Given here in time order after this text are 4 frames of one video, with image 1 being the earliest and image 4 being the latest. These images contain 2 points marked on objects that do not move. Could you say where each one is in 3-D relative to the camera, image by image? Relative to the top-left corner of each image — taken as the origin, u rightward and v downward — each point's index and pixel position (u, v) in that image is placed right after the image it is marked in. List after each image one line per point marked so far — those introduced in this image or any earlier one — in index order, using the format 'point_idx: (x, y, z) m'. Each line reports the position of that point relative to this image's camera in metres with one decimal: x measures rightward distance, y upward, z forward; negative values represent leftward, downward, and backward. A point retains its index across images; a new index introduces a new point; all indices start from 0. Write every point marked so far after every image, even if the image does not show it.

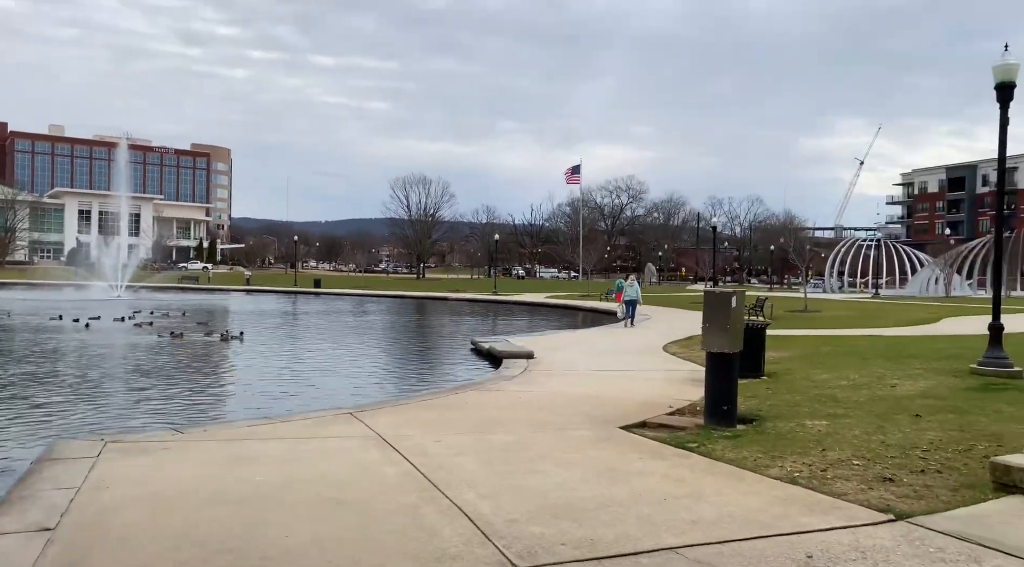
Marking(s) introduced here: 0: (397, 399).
0: (-1.4, -1.4, +10.4) m
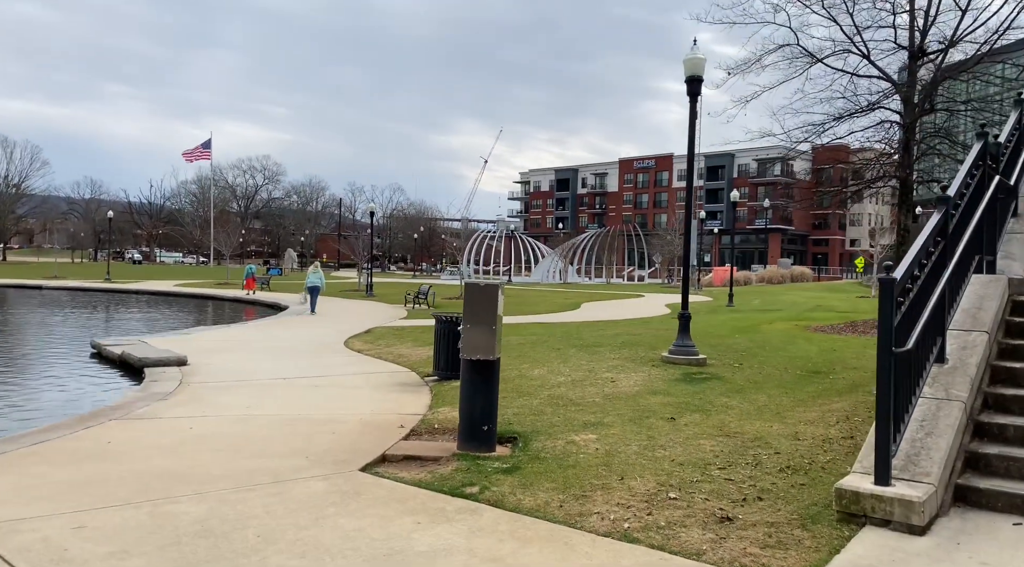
0: (-4.3, -1.3, +7.1) m
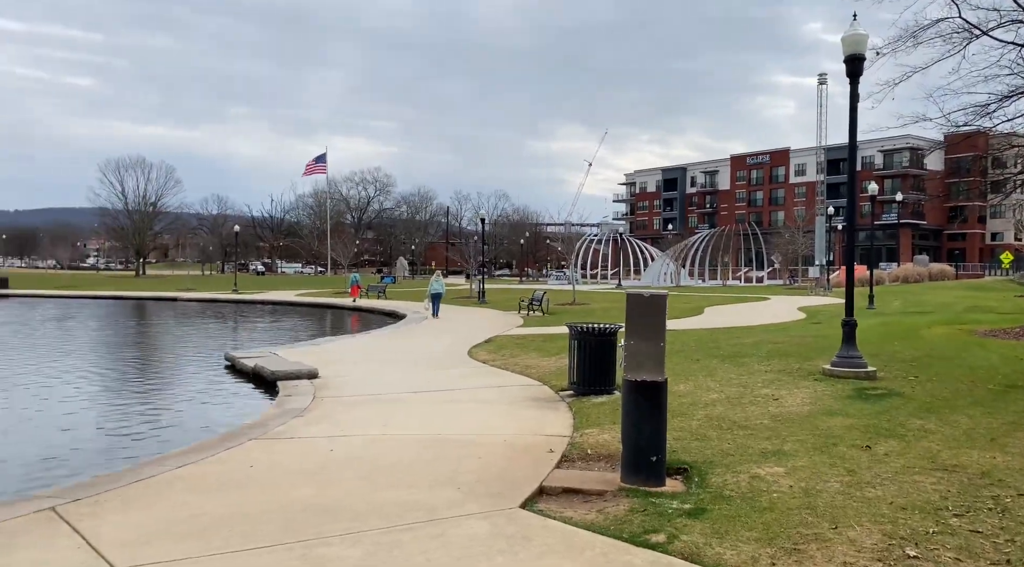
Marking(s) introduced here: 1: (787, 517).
0: (-3.0, -1.4, +6.7) m
1: (+1.6, -1.3, +4.9) m
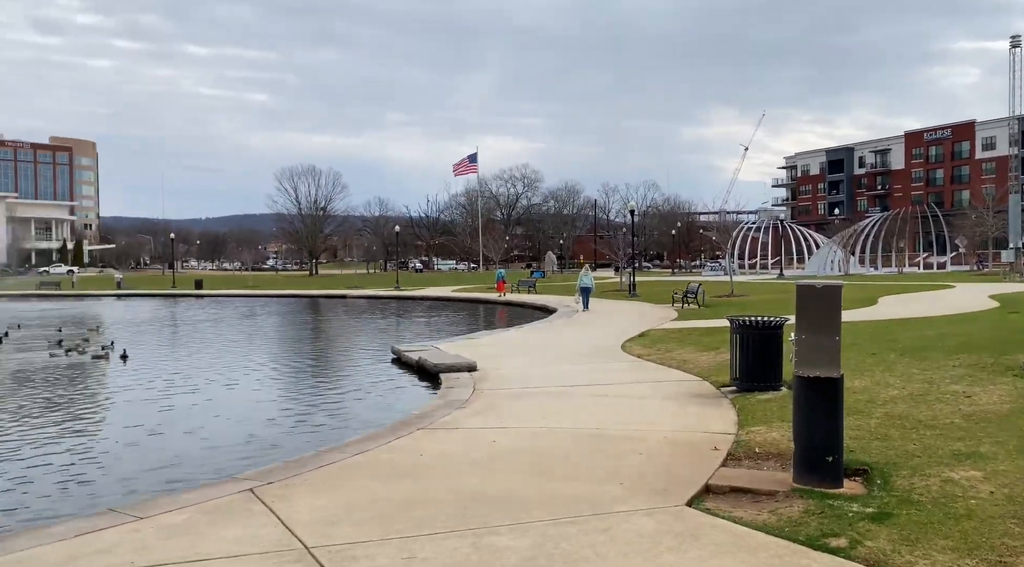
0: (-1.7, -1.4, +7.1) m
1: (+2.5, -1.3, +4.5) m
